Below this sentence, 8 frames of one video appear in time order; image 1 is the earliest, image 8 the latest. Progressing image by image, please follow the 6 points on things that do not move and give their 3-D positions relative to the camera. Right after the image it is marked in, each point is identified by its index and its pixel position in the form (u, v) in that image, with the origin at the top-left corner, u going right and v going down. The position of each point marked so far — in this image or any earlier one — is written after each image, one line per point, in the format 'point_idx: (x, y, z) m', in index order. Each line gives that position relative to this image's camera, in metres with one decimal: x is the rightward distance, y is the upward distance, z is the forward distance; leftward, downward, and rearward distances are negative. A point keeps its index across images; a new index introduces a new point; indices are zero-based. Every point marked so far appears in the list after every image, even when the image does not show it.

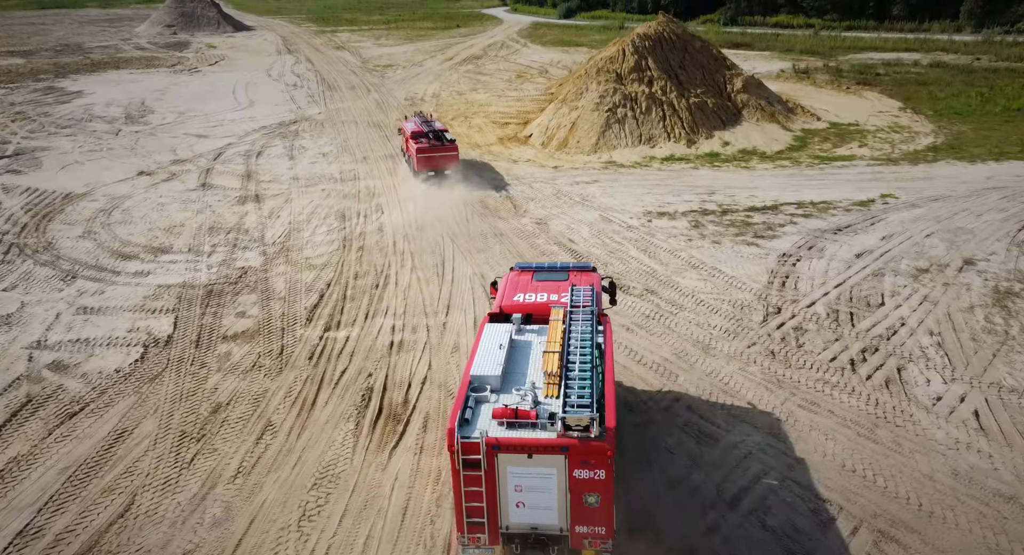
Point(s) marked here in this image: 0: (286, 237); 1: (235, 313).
0: (-6.1, +1.1, +15.5) m
1: (-5.9, -0.8, +12.2) m
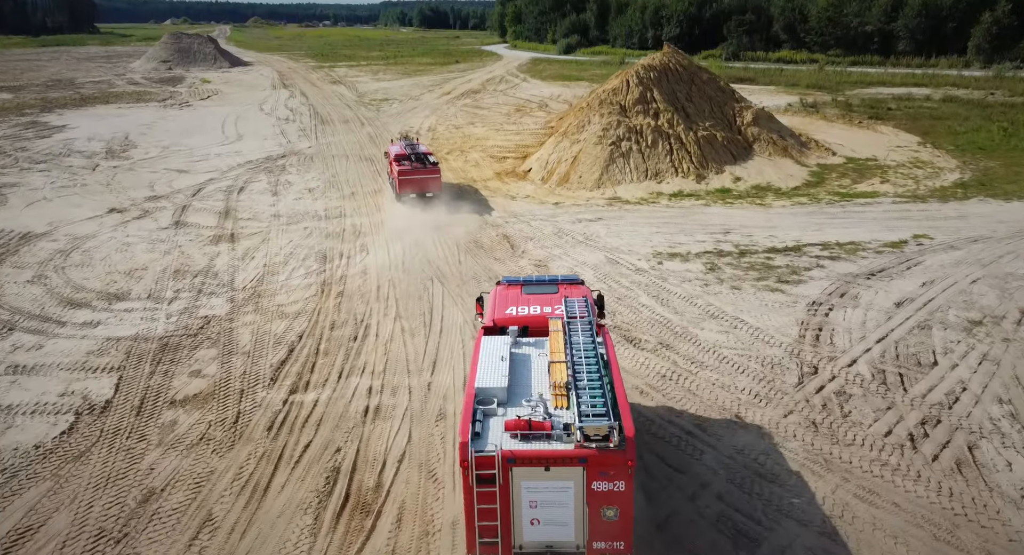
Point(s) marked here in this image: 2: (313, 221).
0: (-6.2, -0.1, +14.1) m
1: (-6.0, -1.8, +10.6) m
2: (-6.3, +1.8, +18.0) m
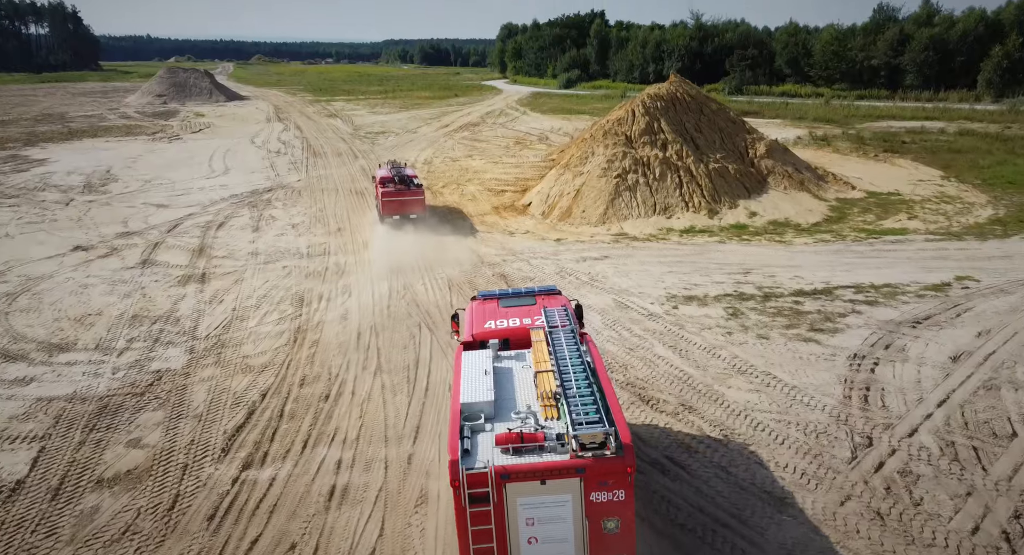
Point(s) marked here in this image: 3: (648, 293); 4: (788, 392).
0: (-6.3, -1.1, +12.5) m
1: (-6.1, -2.6, +9.0) m
2: (-6.4, +0.6, +16.6) m
3: (+3.4, -0.4, +14.1) m
4: (+4.8, -2.0, +9.9) m
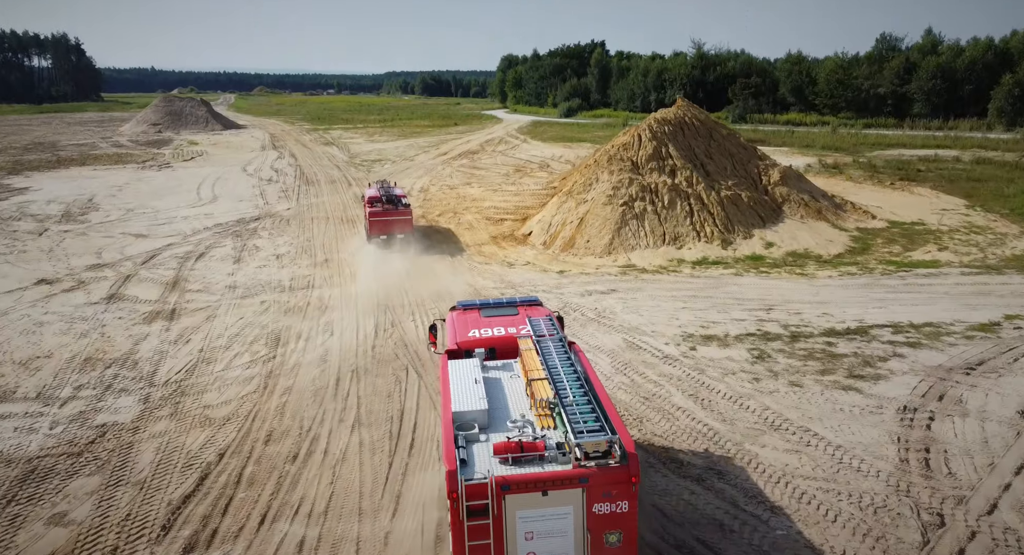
0: (-6.3, -1.8, +11.1) m
1: (-6.1, -3.1, +7.5) m
2: (-6.4, -0.4, +15.3) m
3: (+3.3, -1.2, +12.8) m
4: (+4.7, -2.6, +8.5) m
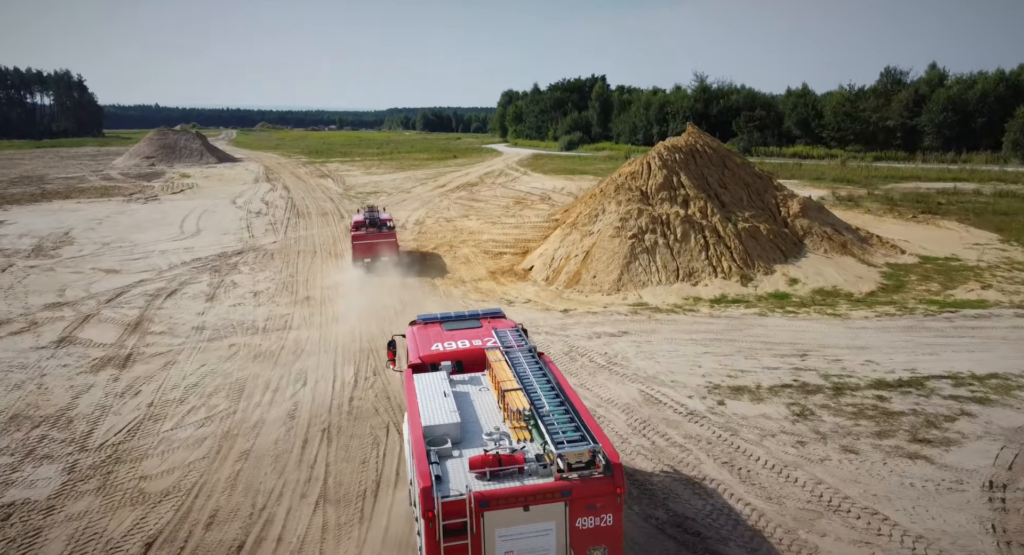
0: (-6.3, -2.6, +9.4) m
1: (-6.1, -3.6, +5.8) m
2: (-6.4, -1.3, +13.7) m
3: (+3.3, -2.0, +11.1) m
4: (+4.7, -3.2, +6.8) m
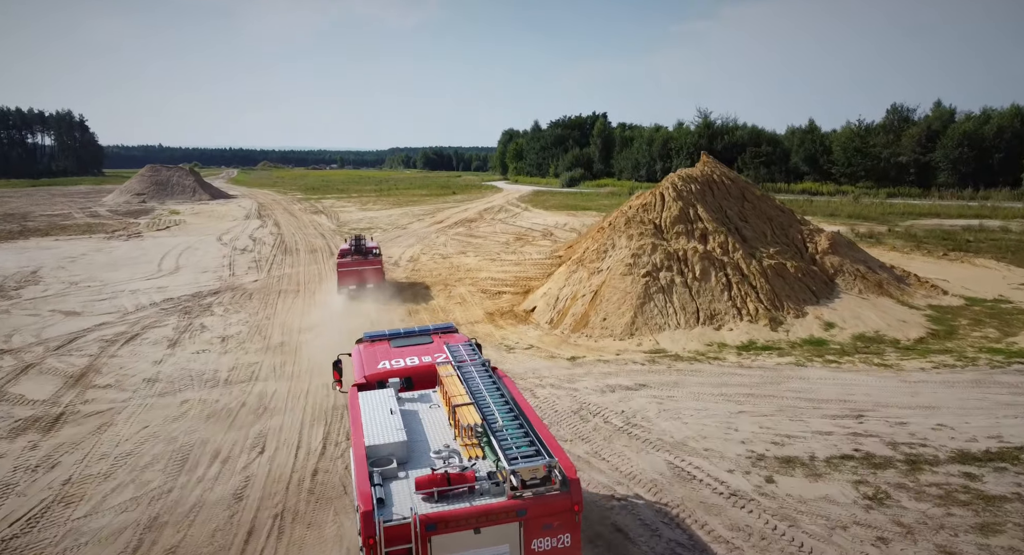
0: (-6.3, -3.2, +7.5) m
1: (-6.1, -4.0, +3.8) m
2: (-6.4, -2.3, +11.8) m
3: (+3.3, -2.8, +9.2) m
4: (+4.7, -3.6, +4.8) m
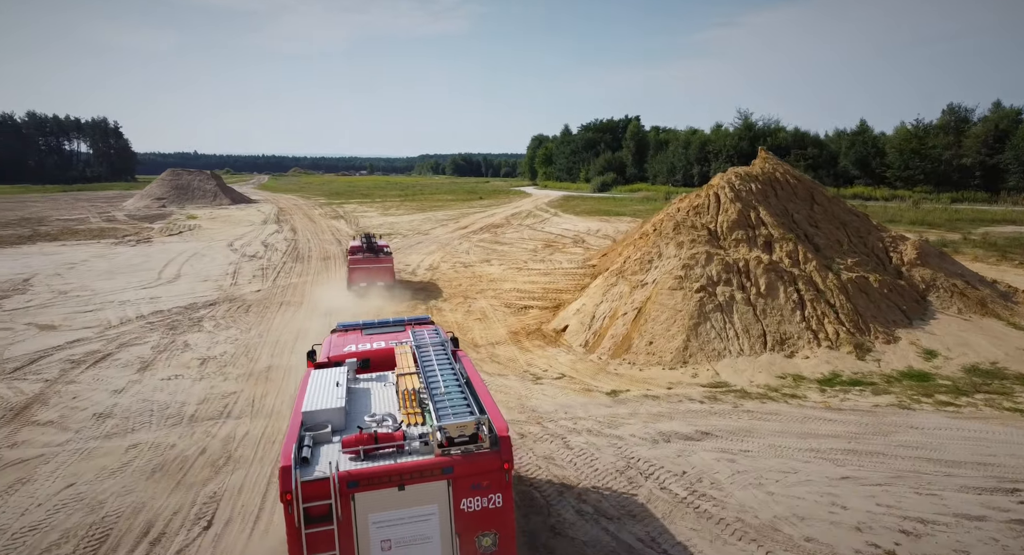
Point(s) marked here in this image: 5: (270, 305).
0: (-6.1, -3.4, +5.3) m
1: (-6.1, -4.2, +1.6) m
2: (-5.9, -2.5, +9.7) m
3: (+3.6, -3.1, +6.6) m
4: (+4.8, -3.8, +2.0) m
5: (-7.6, -0.8, +17.7) m
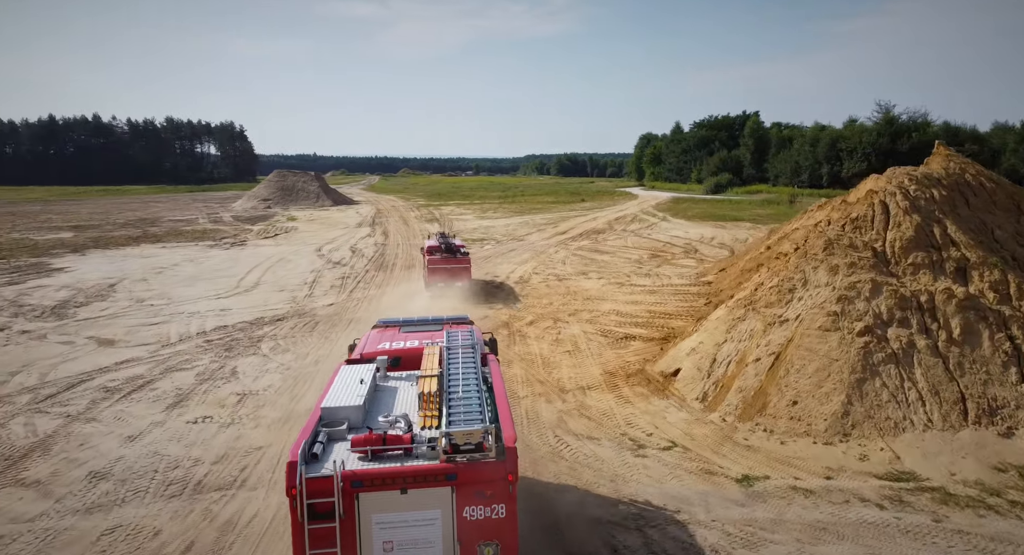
0: (-5.7, -3.8, +3.5) m
1: (-6.4, -4.6, -0.2) m
2: (-4.8, -3.0, +7.7) m
3: (+4.0, -3.8, +3.0) m
4: (+4.3, -4.6, -1.6) m
5: (-5.0, -1.2, +15.9) m
